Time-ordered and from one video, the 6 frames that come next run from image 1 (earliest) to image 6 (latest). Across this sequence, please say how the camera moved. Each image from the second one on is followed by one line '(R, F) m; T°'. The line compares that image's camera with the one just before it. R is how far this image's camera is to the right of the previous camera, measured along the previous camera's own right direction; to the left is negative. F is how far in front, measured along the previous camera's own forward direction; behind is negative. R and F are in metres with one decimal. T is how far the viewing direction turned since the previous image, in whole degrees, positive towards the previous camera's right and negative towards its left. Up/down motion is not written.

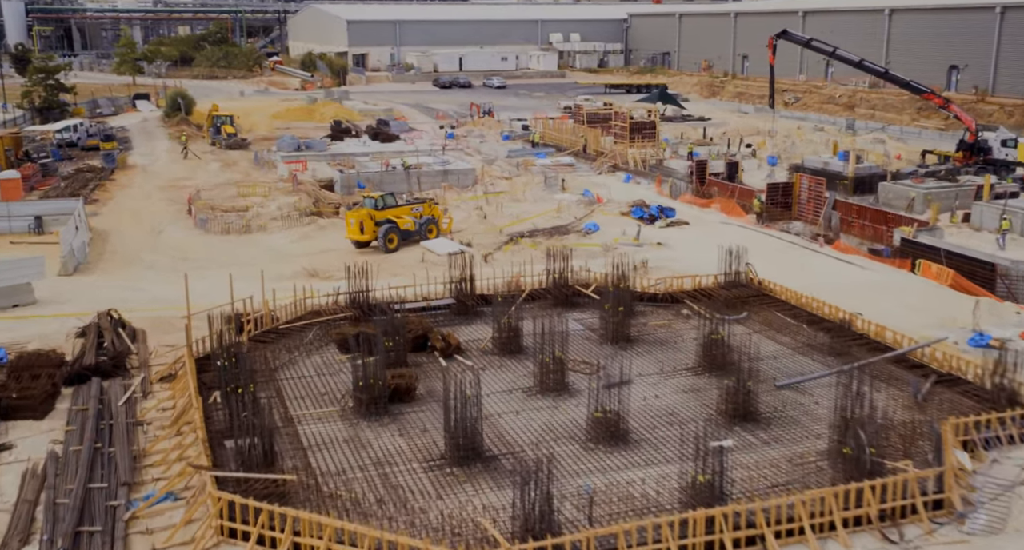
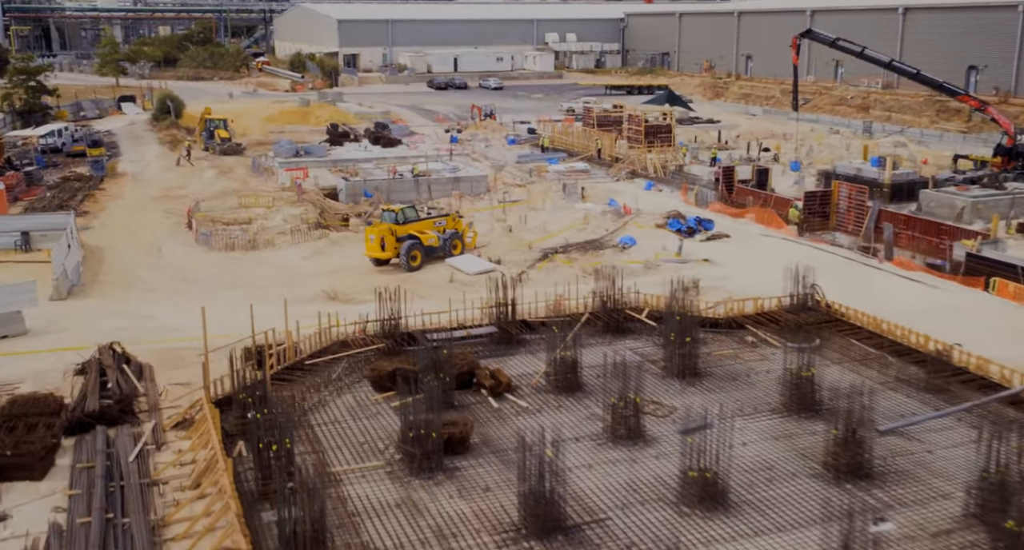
(-1.1, +1.6) m; +1°
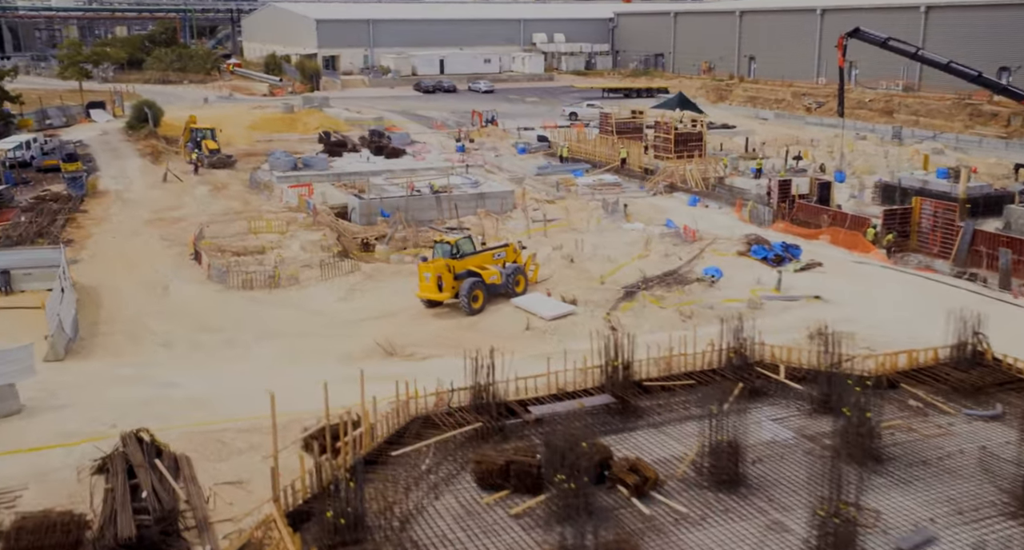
(-2.0, +2.8) m; +2°
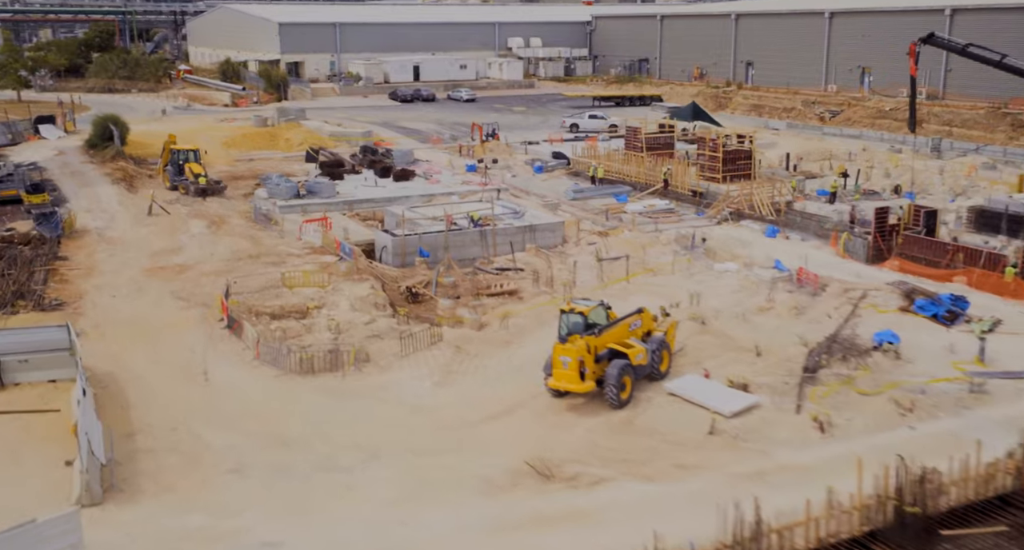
(-3.0, +3.6) m; +4°
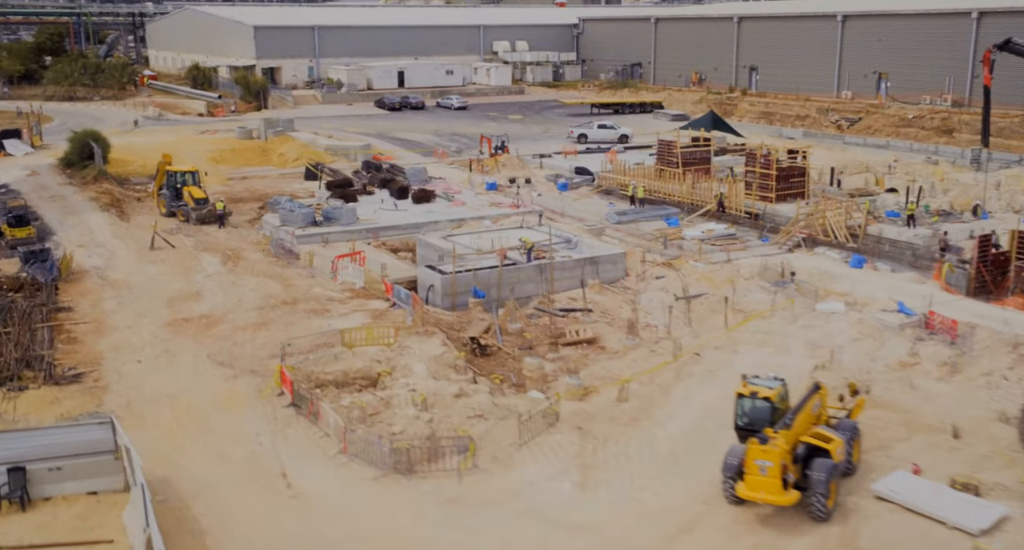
(-2.4, +2.6) m; +3°
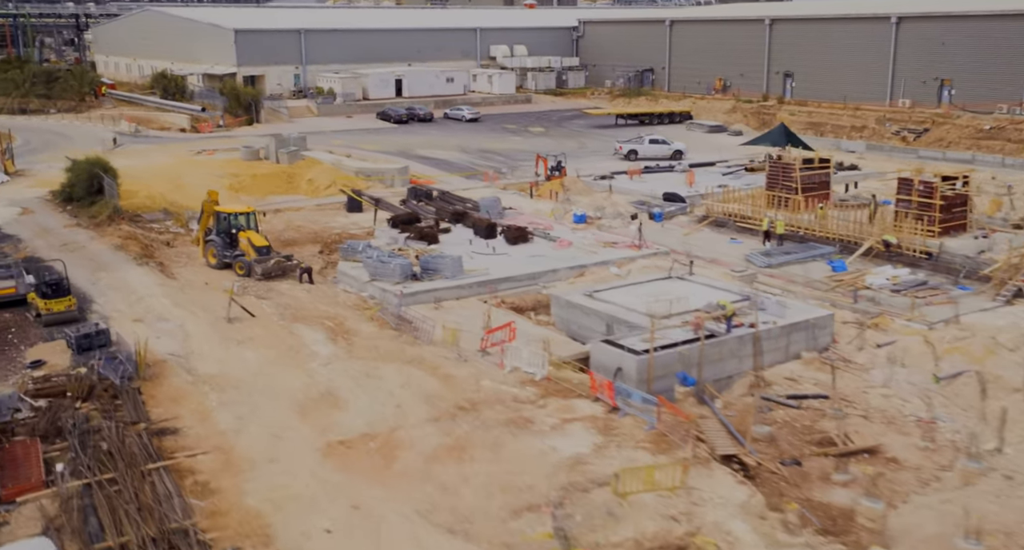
(-4.8, +4.6) m; +4°
